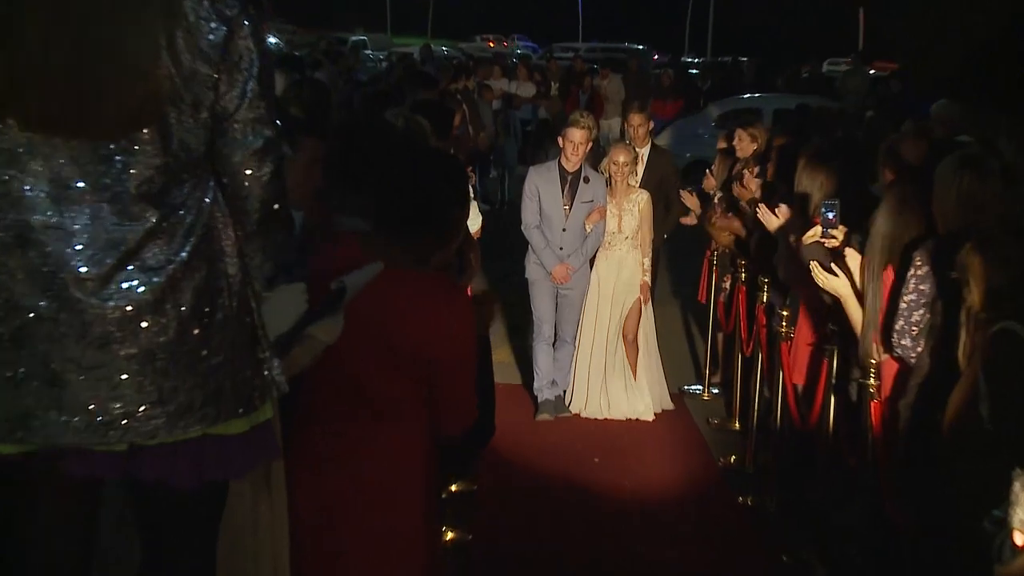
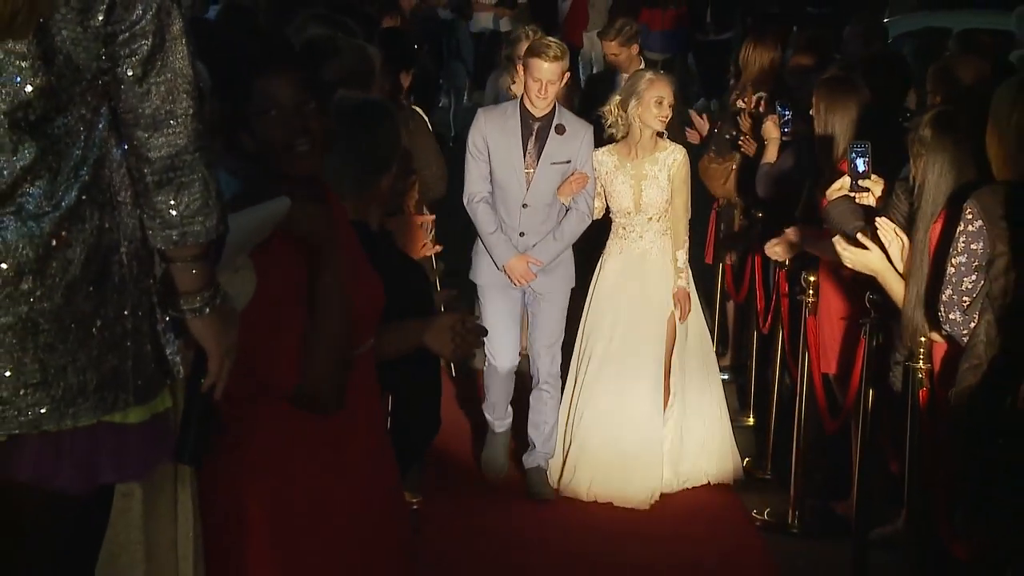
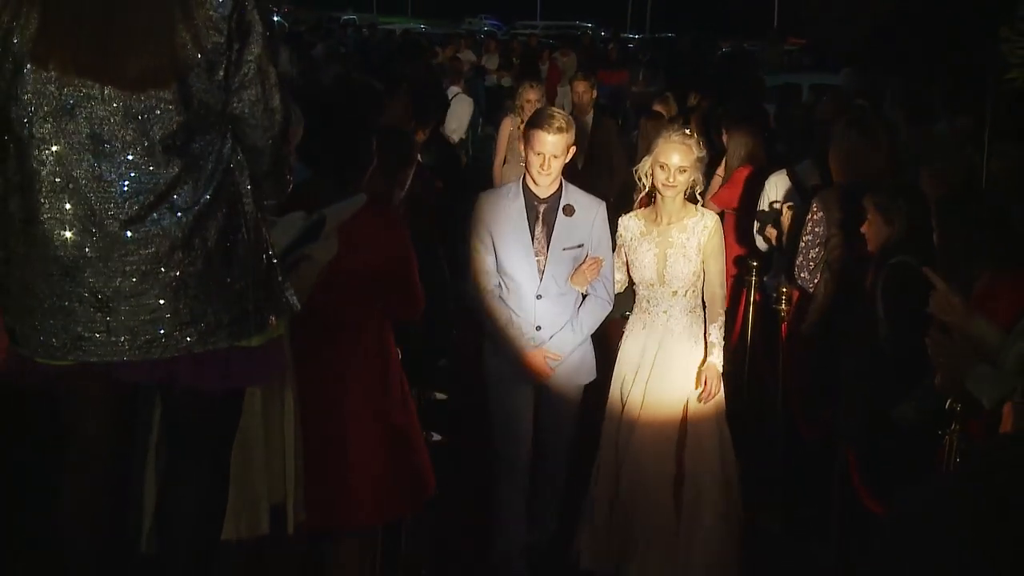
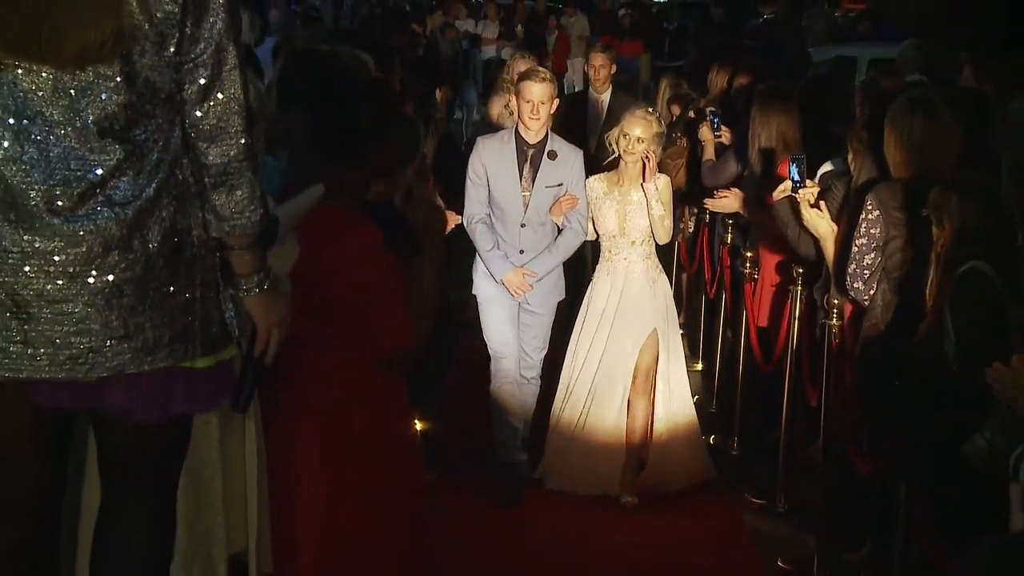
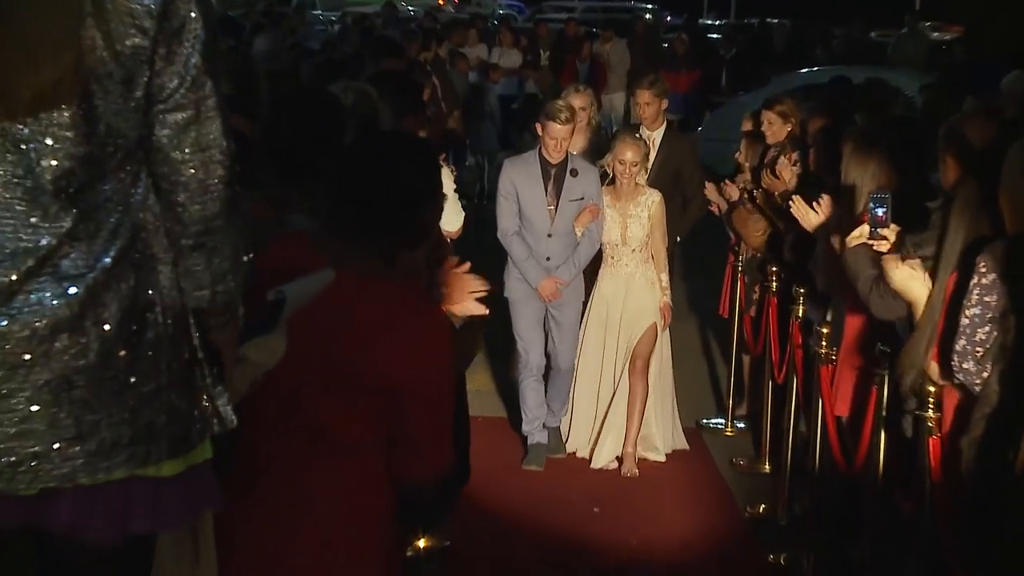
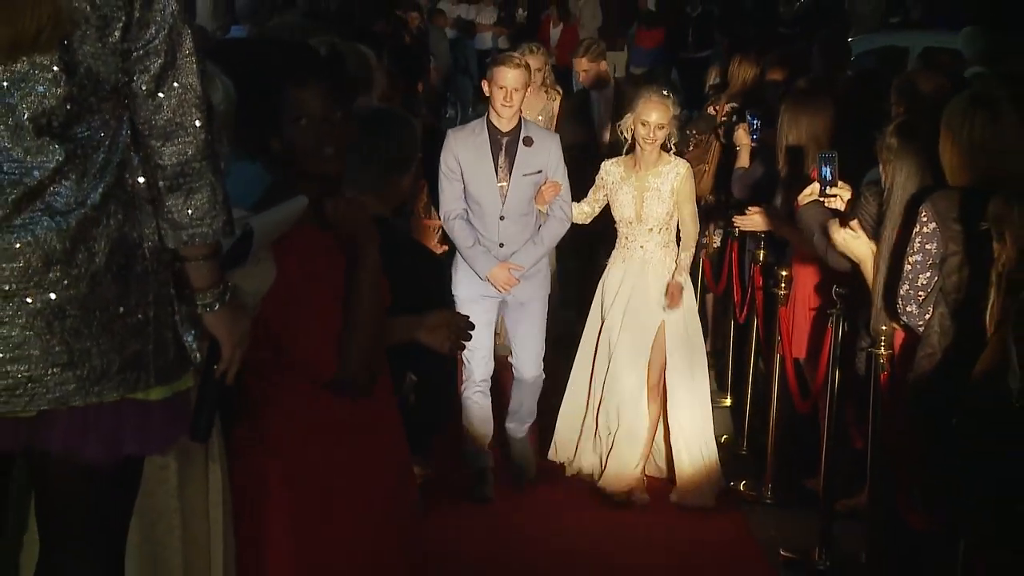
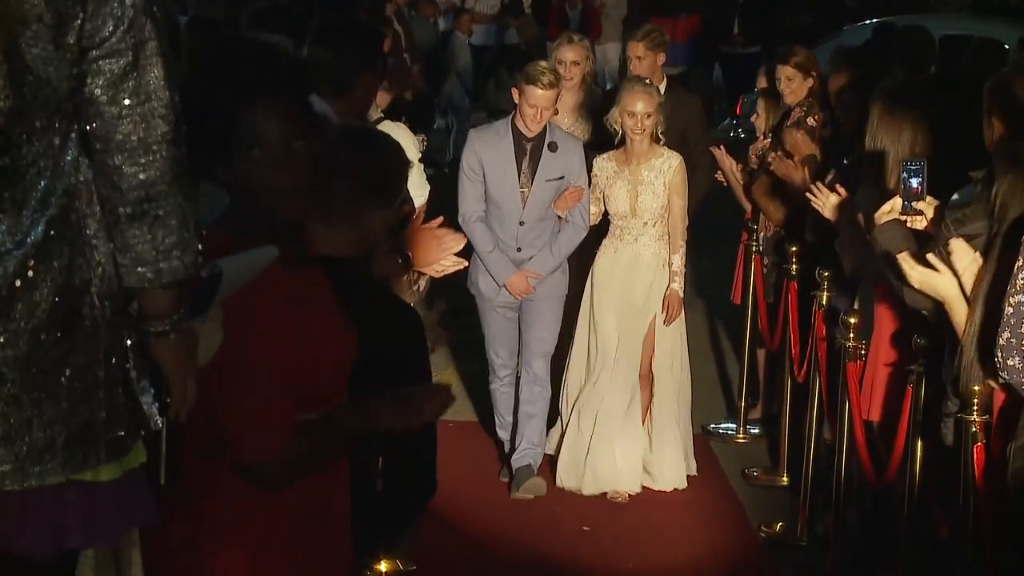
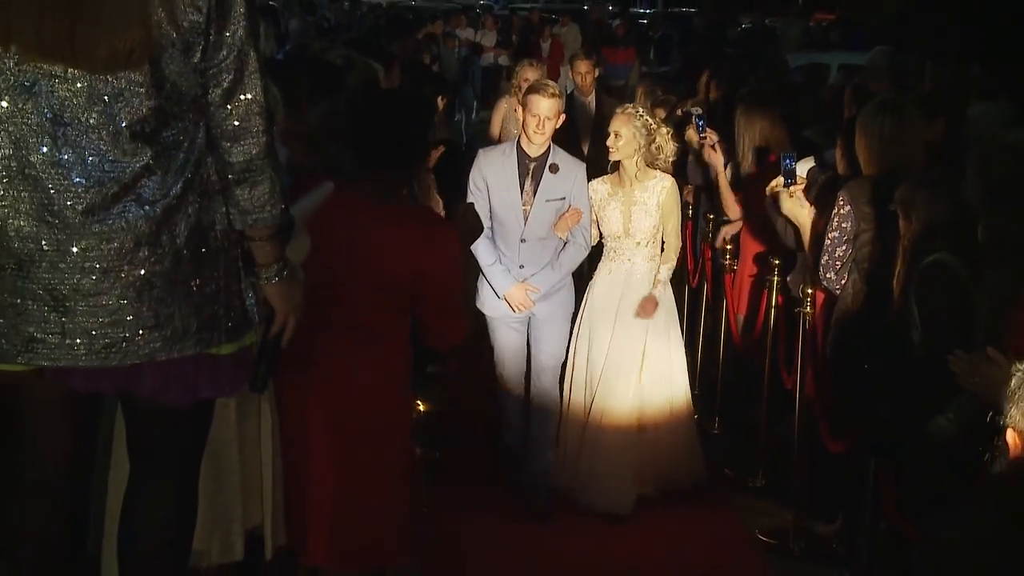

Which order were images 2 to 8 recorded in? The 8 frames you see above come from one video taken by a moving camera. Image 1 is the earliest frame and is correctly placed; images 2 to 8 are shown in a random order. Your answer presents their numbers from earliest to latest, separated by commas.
5, 7, 2, 6, 4, 8, 3
